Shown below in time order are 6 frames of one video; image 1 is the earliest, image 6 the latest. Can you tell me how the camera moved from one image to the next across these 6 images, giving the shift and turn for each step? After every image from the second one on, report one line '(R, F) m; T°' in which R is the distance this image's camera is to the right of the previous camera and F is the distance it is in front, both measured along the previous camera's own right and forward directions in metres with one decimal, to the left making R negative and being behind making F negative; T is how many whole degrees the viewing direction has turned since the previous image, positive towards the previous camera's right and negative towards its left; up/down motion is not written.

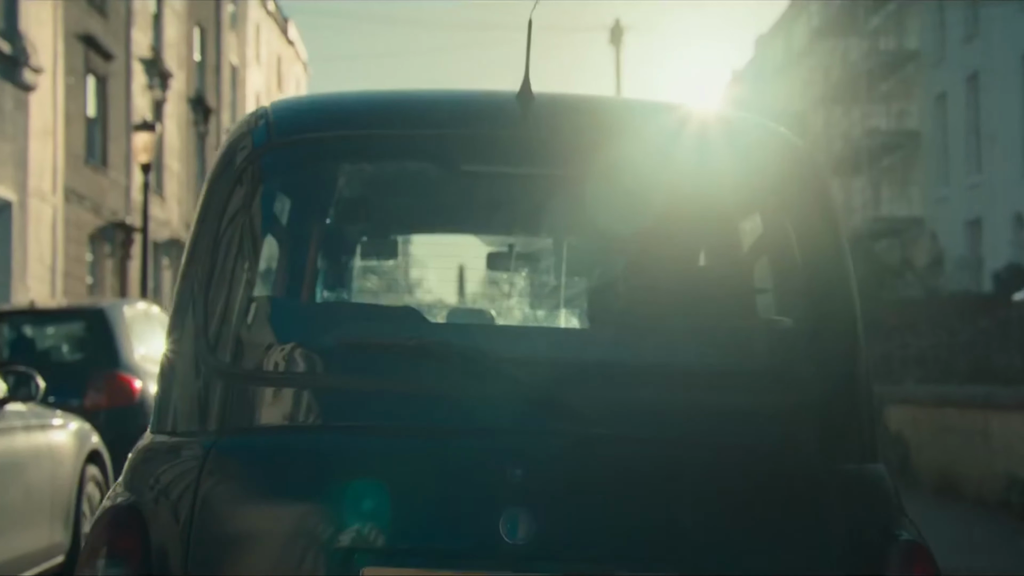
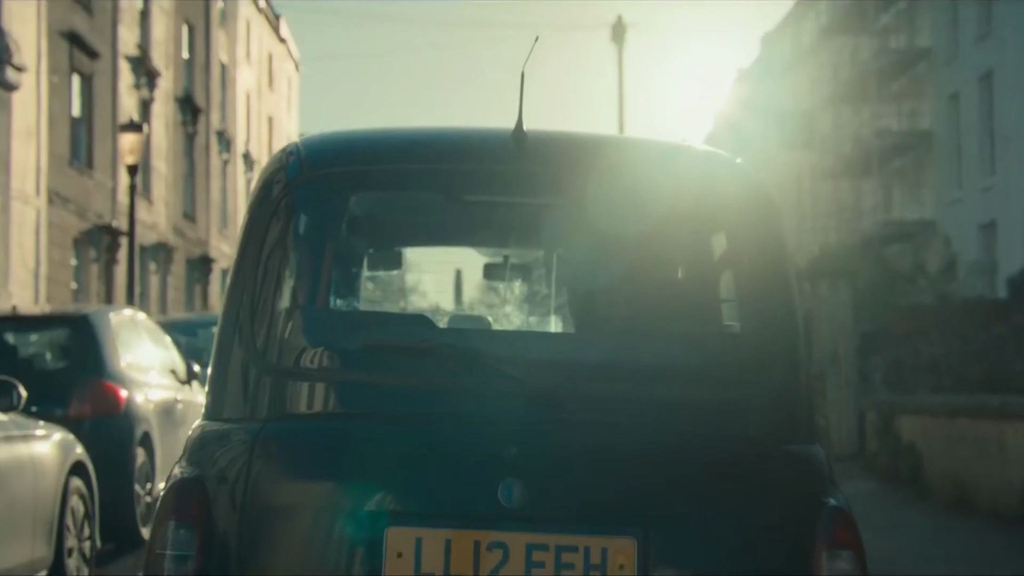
(-0.3, +1.0) m; +1°
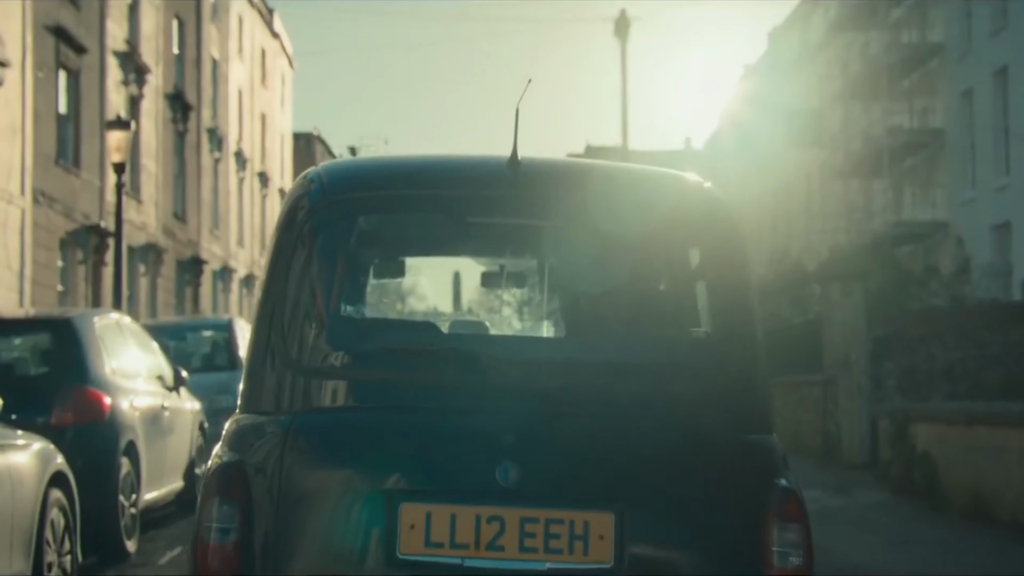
(-0.1, +0.9) m; 0°
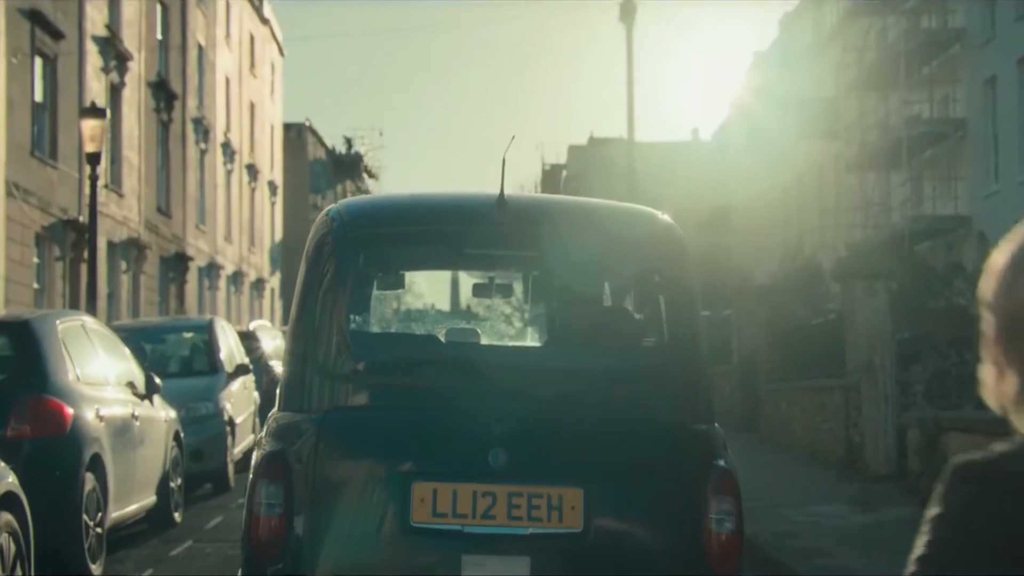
(-0.1, +1.4) m; 0°
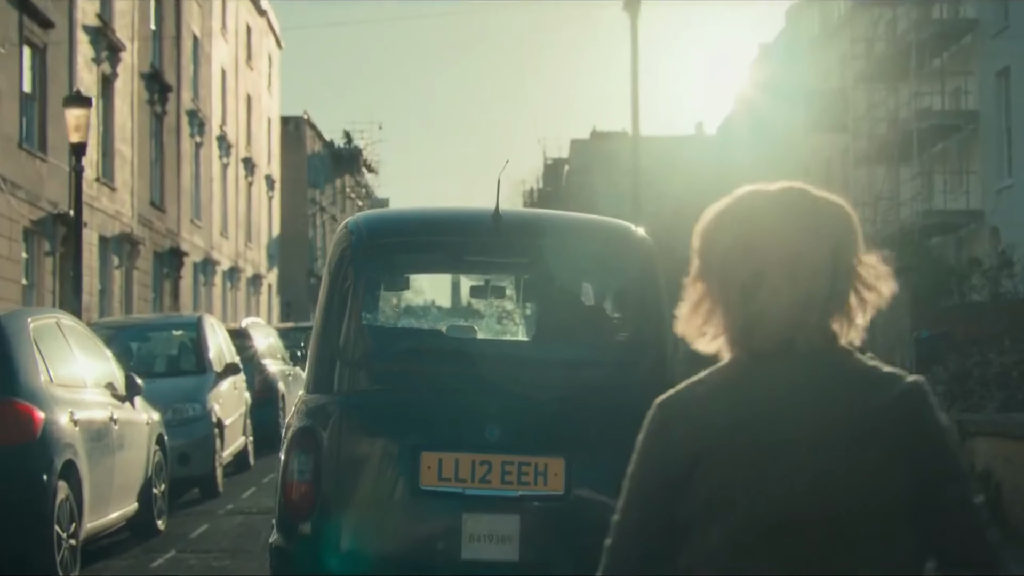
(0.0, +0.6) m; 0°
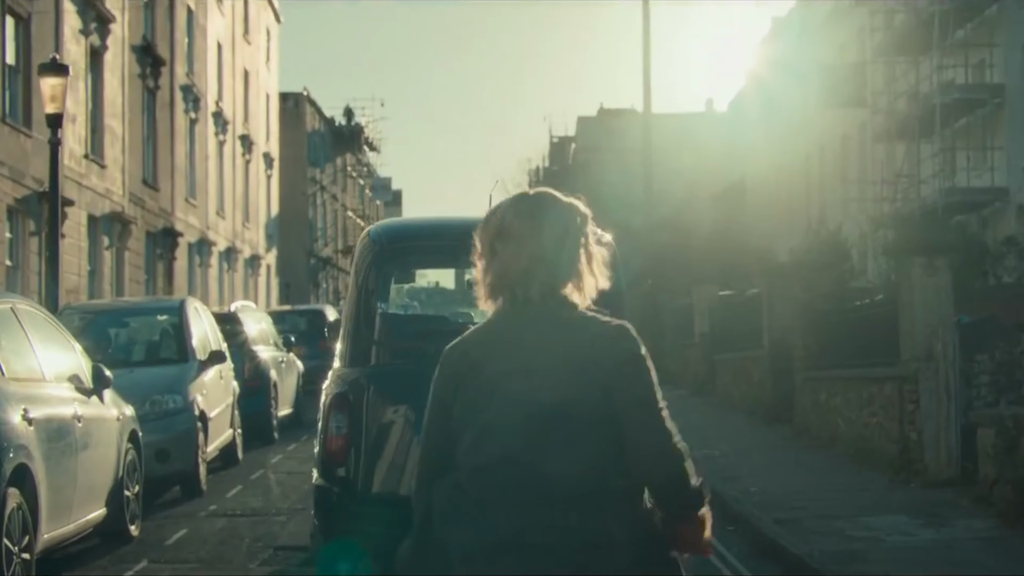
(0.0, +1.1) m; 0°
